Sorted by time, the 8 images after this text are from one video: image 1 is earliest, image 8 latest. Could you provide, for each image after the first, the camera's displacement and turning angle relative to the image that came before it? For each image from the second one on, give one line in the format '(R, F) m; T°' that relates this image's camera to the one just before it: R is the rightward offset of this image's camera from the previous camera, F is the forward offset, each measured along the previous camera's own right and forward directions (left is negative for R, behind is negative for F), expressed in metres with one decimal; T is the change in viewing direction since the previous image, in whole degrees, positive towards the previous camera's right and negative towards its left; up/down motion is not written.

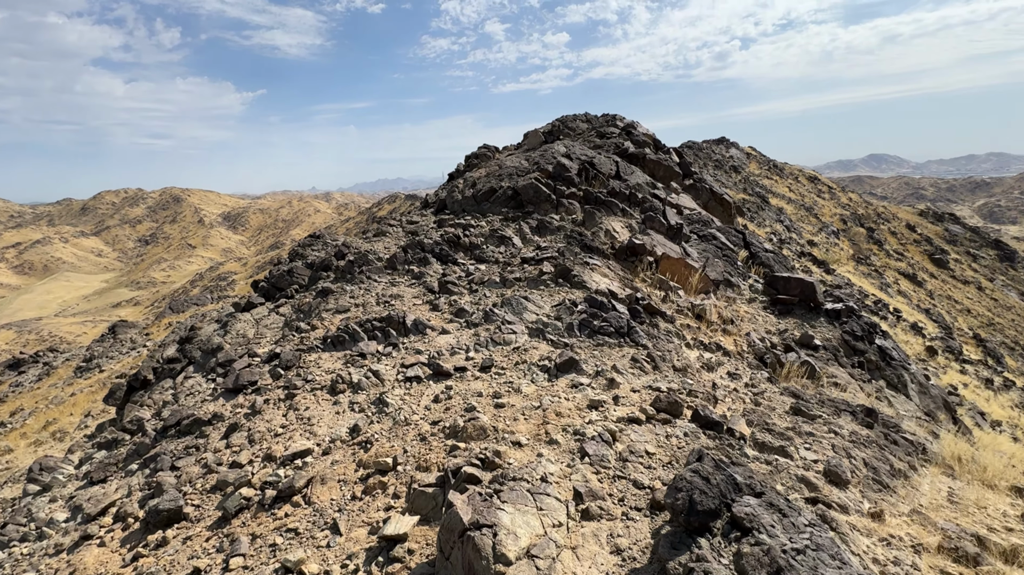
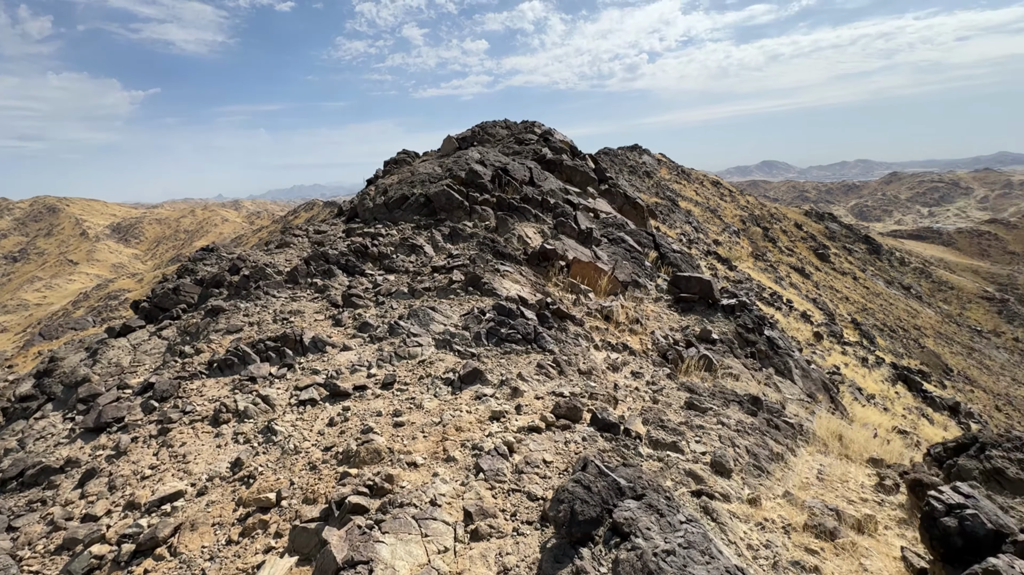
(+0.3, +0.1) m; +9°
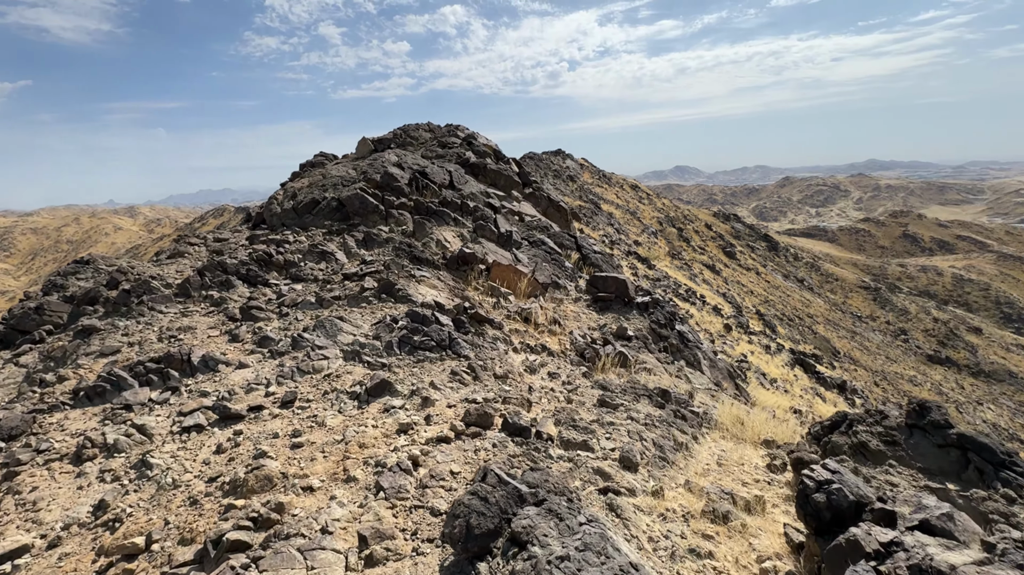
(+0.2, +0.1) m; +8°
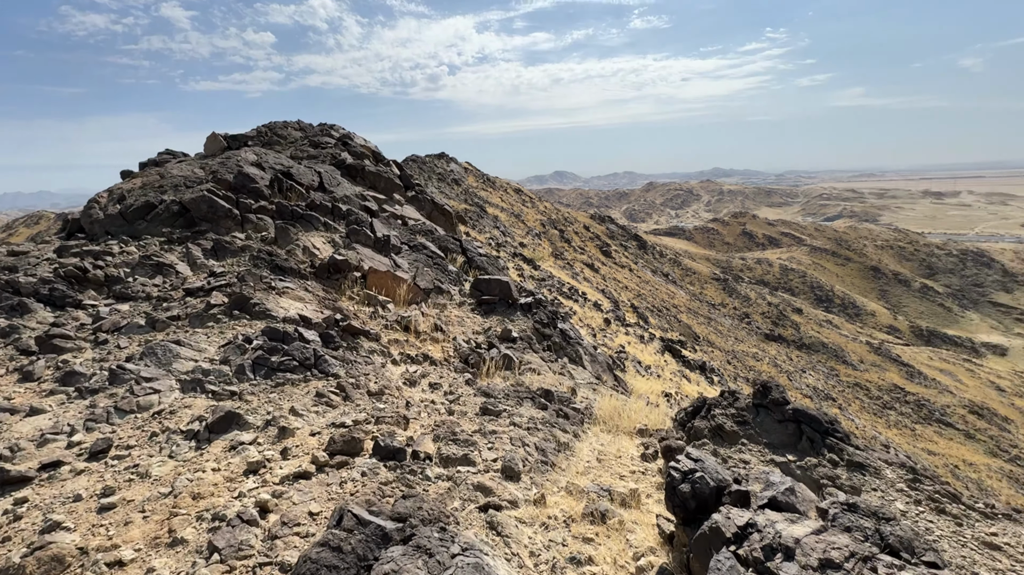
(+0.2, +0.2) m; +13°
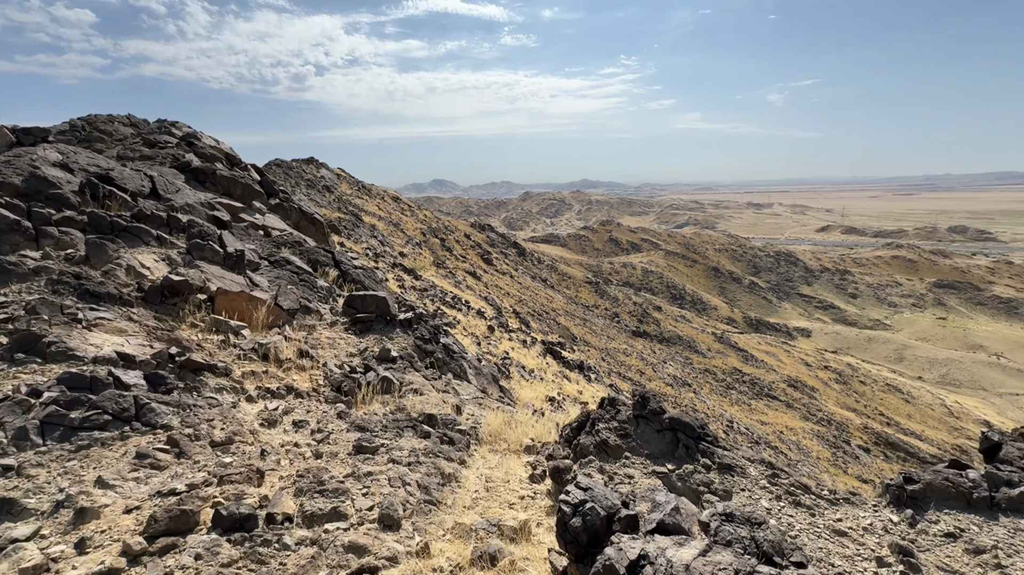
(+0.1, +0.3) m; +14°
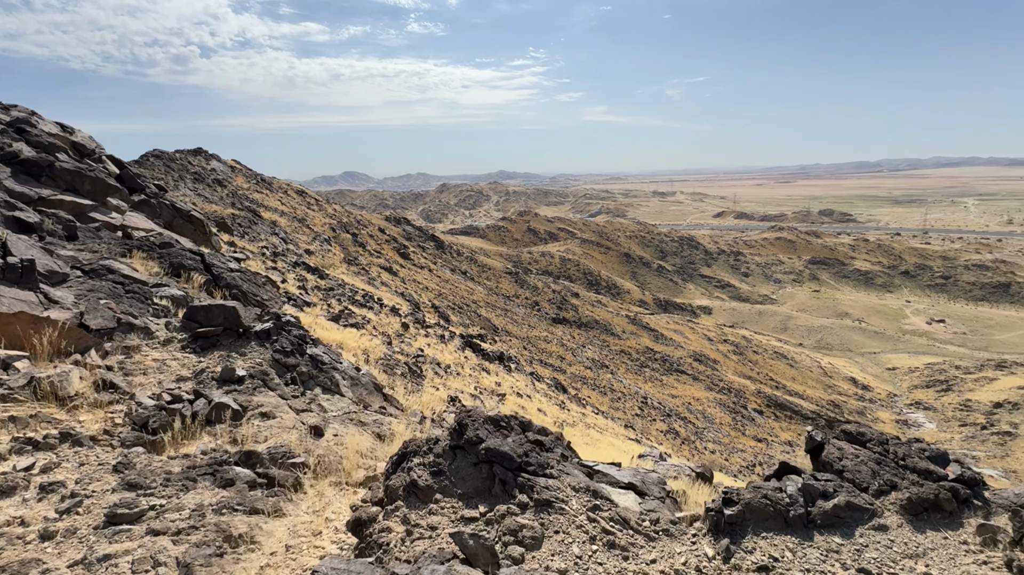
(+0.9, +0.5) m; +10°
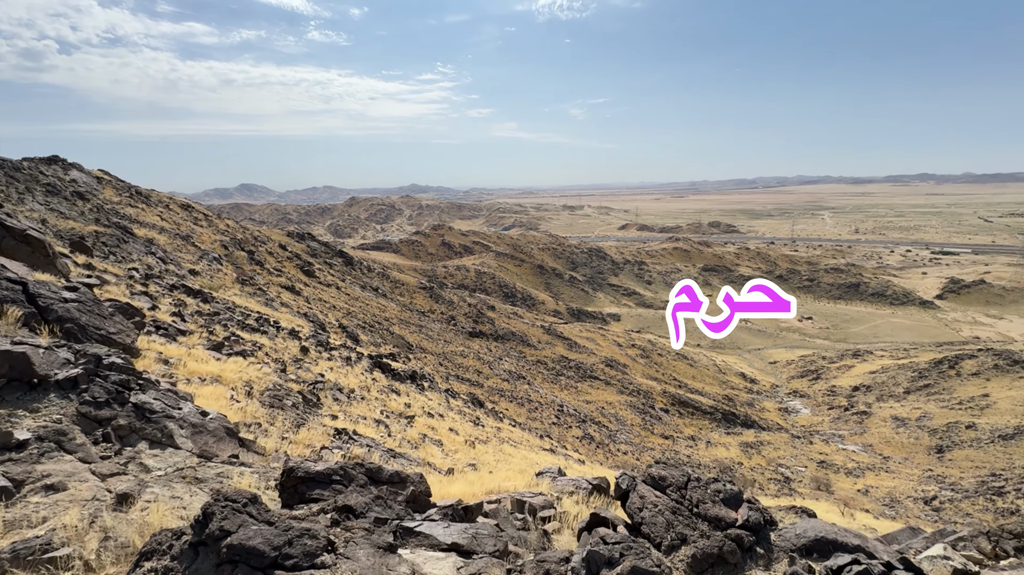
(+0.8, +0.3) m; +10°
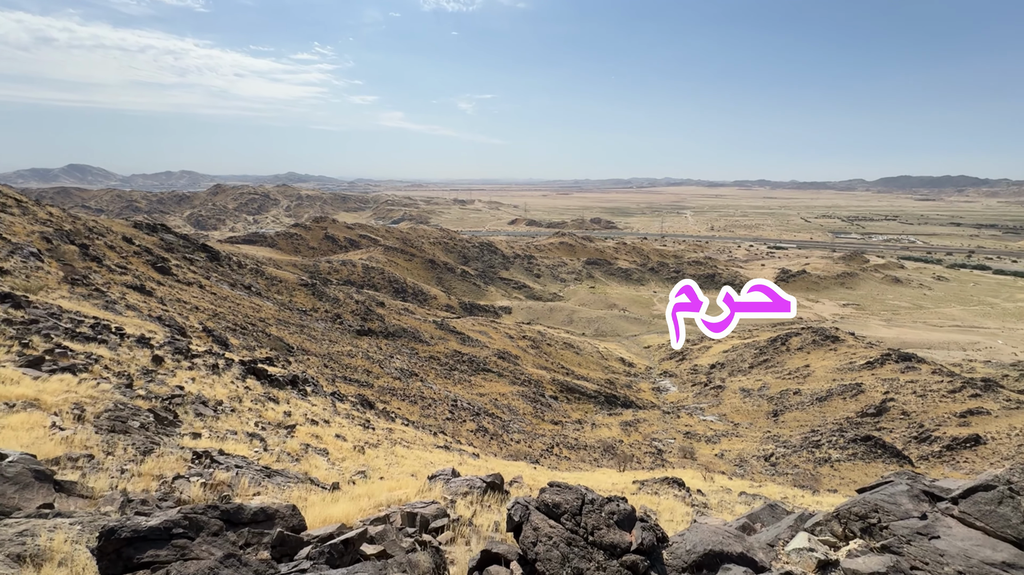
(+0.1, +0.3) m; +13°
